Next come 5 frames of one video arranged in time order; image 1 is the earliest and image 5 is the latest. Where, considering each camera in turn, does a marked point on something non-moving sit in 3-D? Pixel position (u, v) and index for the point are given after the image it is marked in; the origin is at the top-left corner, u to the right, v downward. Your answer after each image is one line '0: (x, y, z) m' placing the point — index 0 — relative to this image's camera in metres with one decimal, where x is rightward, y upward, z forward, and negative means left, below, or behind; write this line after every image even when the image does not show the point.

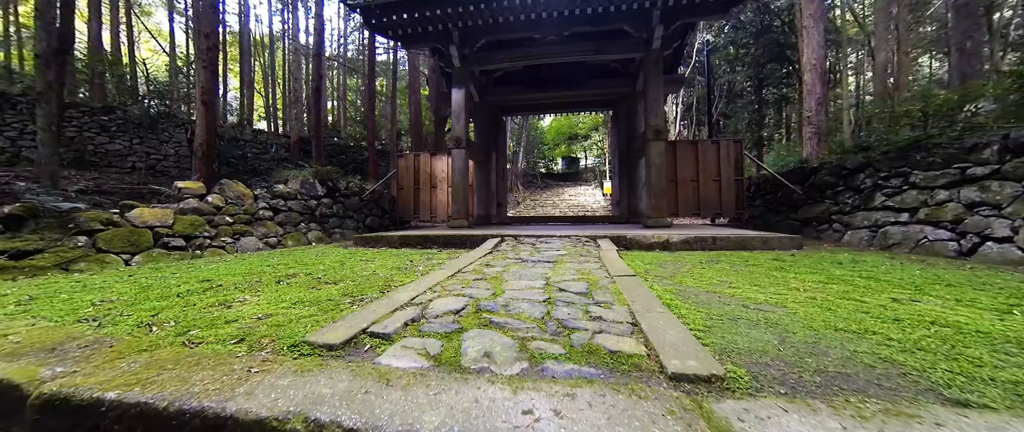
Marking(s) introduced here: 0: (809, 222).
0: (+4.0, -0.1, +4.2) m
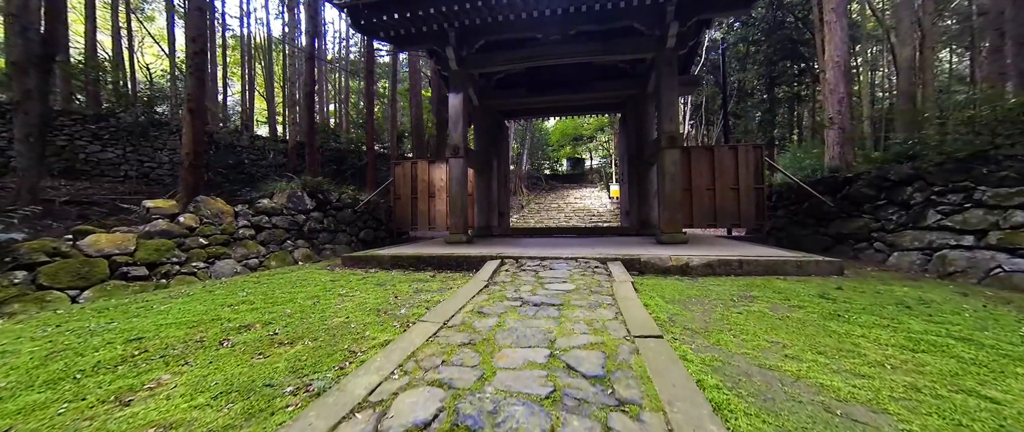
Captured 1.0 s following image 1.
0: (+4.0, -0.3, +3.8) m
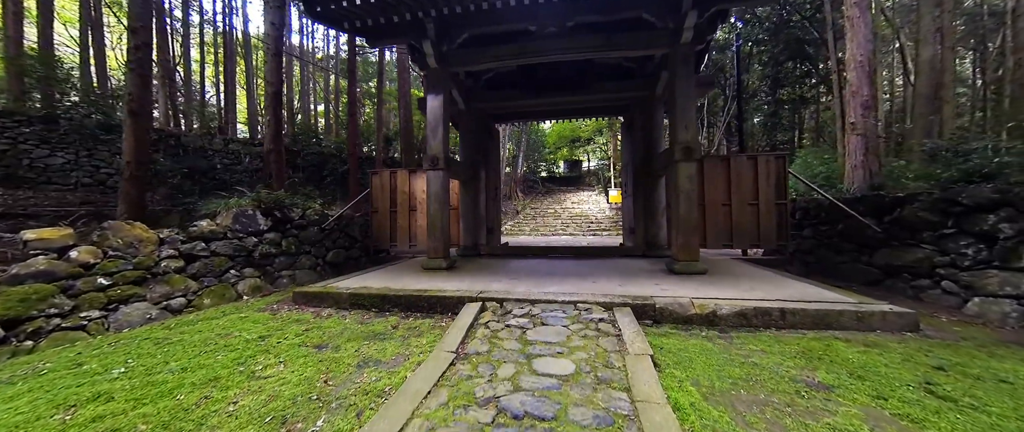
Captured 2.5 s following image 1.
0: (+3.8, -0.6, +3.2) m
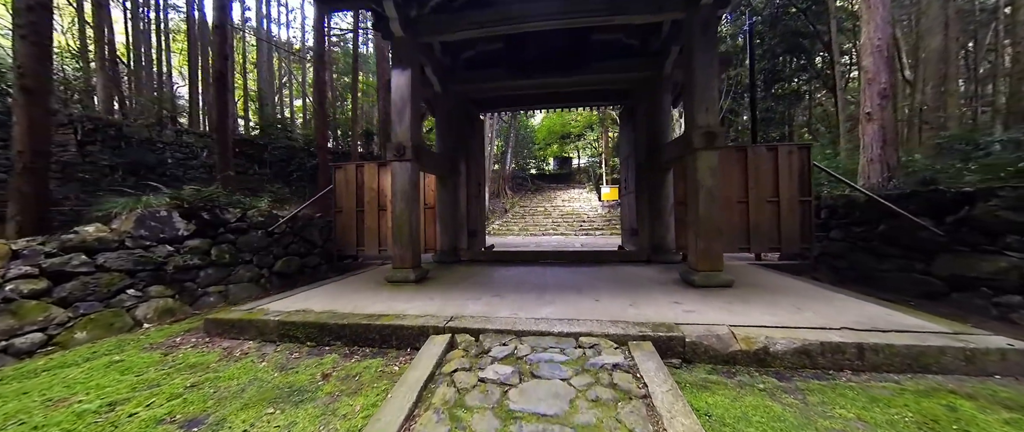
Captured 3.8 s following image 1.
0: (+3.7, -0.6, +2.6) m
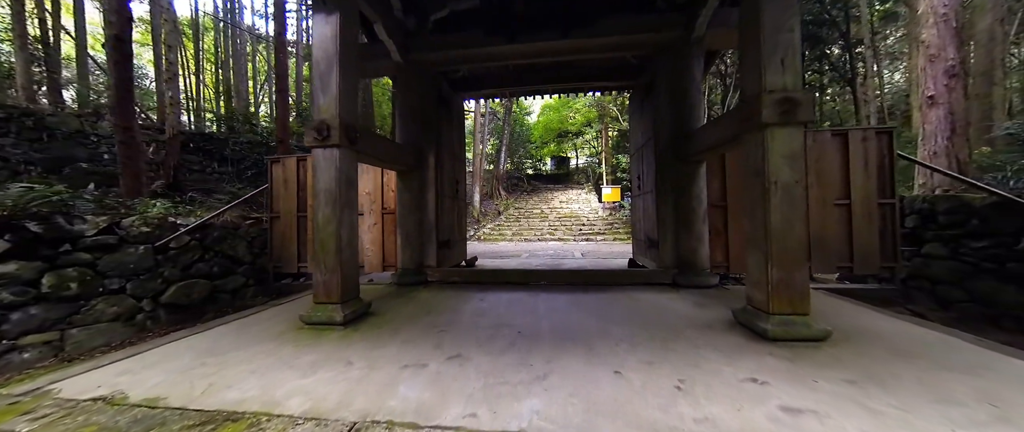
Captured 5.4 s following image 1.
0: (+3.5, -0.6, +1.5) m
